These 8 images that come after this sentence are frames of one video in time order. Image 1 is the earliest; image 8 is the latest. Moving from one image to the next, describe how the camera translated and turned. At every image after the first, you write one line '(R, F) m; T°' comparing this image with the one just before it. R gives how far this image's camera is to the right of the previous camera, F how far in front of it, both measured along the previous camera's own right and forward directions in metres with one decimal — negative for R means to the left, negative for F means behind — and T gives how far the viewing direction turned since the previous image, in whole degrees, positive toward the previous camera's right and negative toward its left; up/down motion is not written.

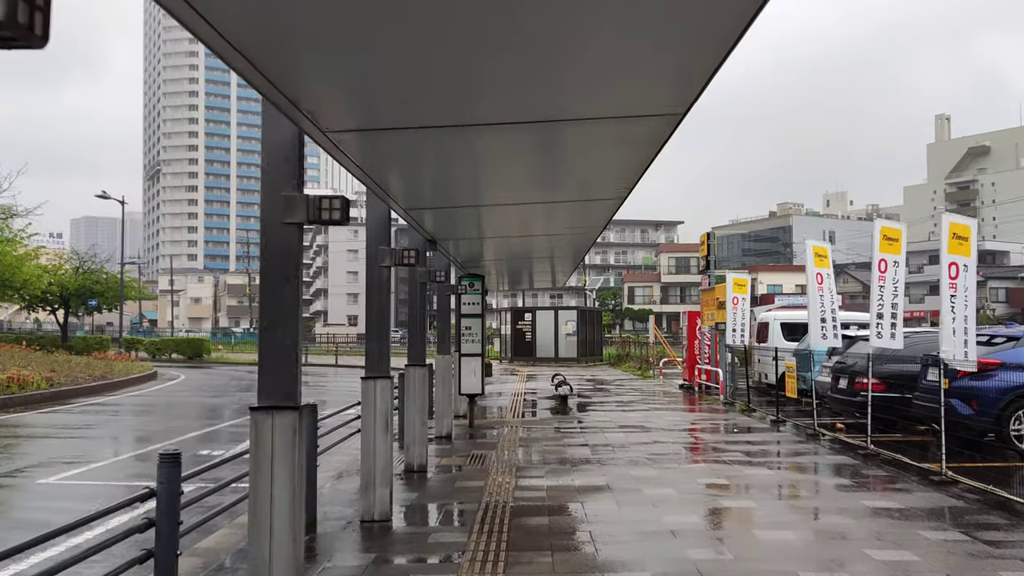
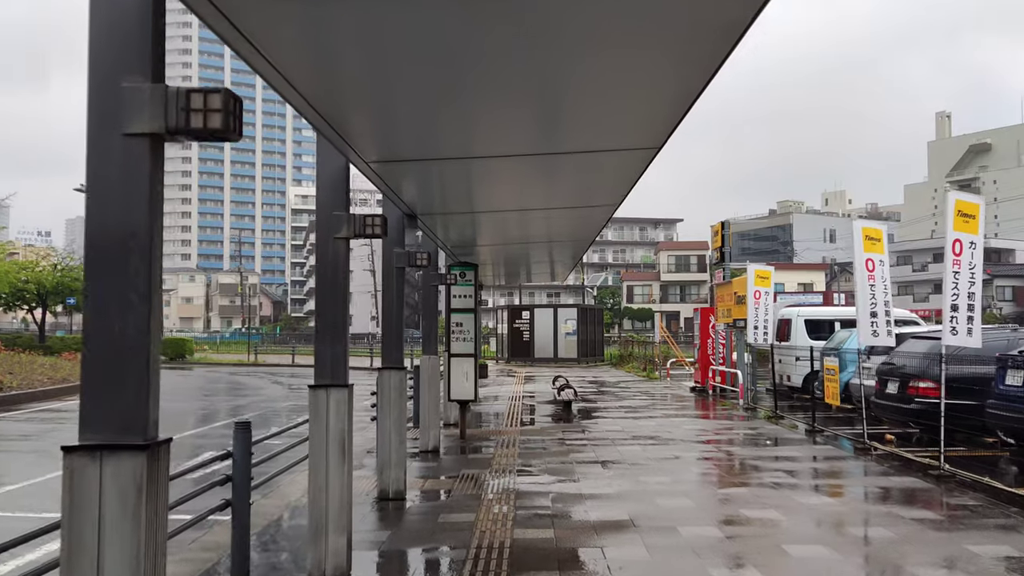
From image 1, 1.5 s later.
(0.0, +1.7) m; 0°
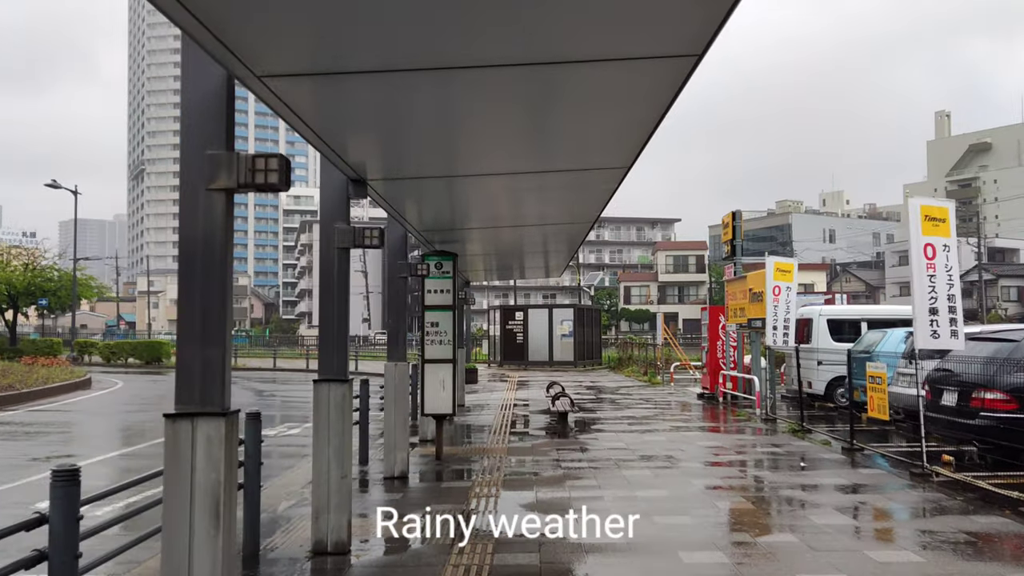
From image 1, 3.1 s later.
(+0.1, +1.7) m; 0°
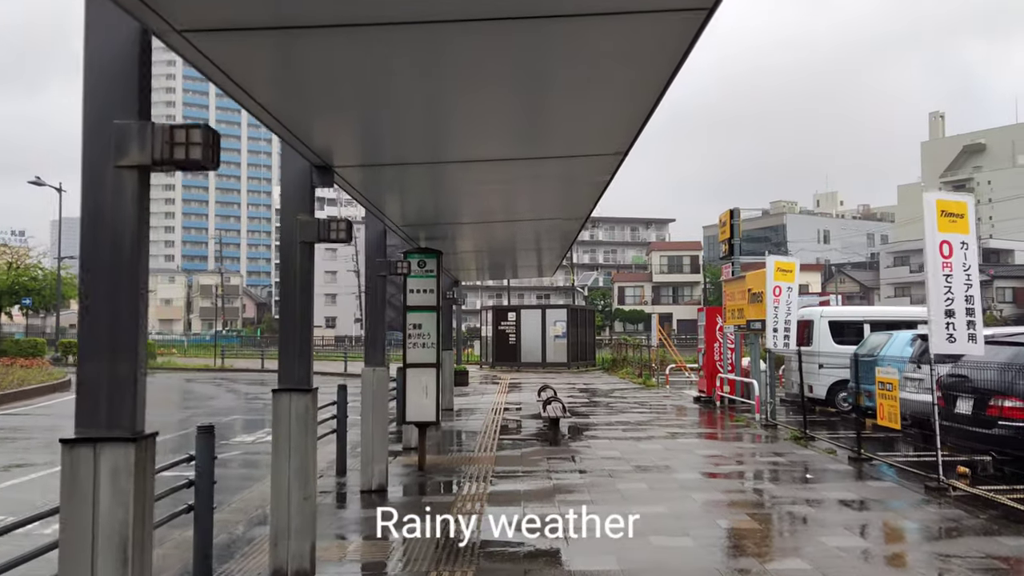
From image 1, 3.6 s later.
(+0.1, +0.6) m; 0°
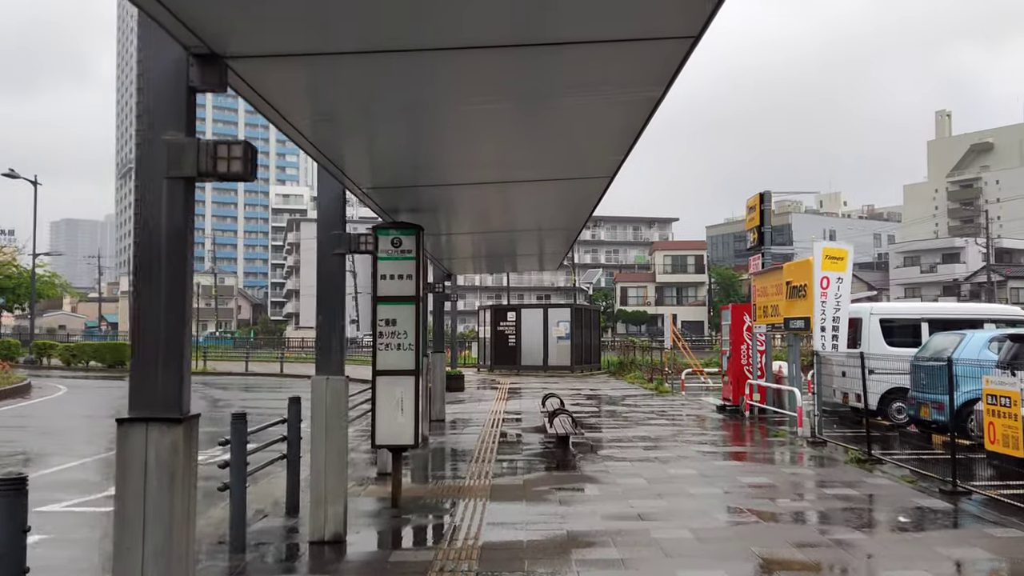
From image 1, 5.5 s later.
(0.0, +1.9) m; 0°
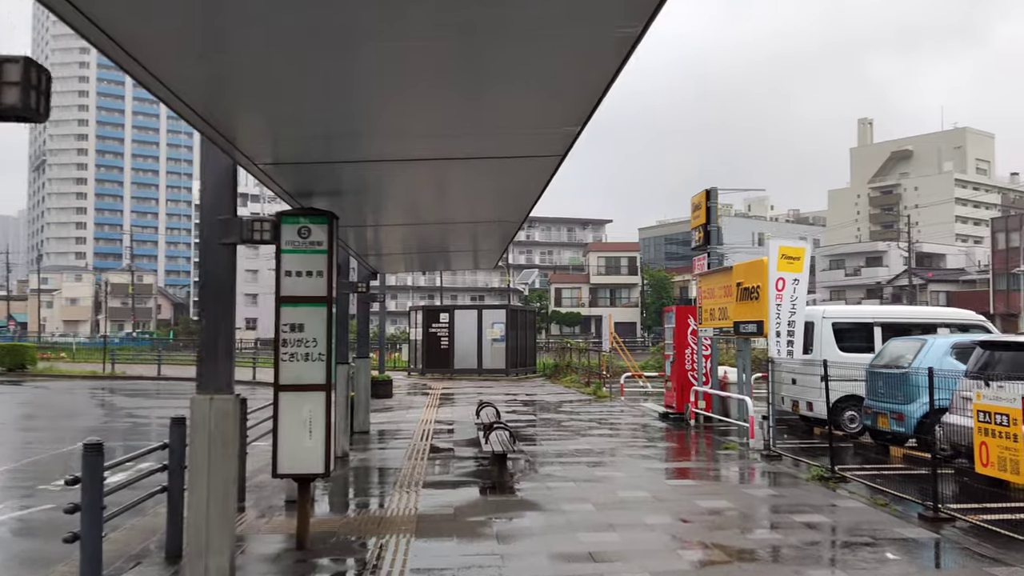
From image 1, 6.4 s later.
(0.0, +1.0) m; +5°
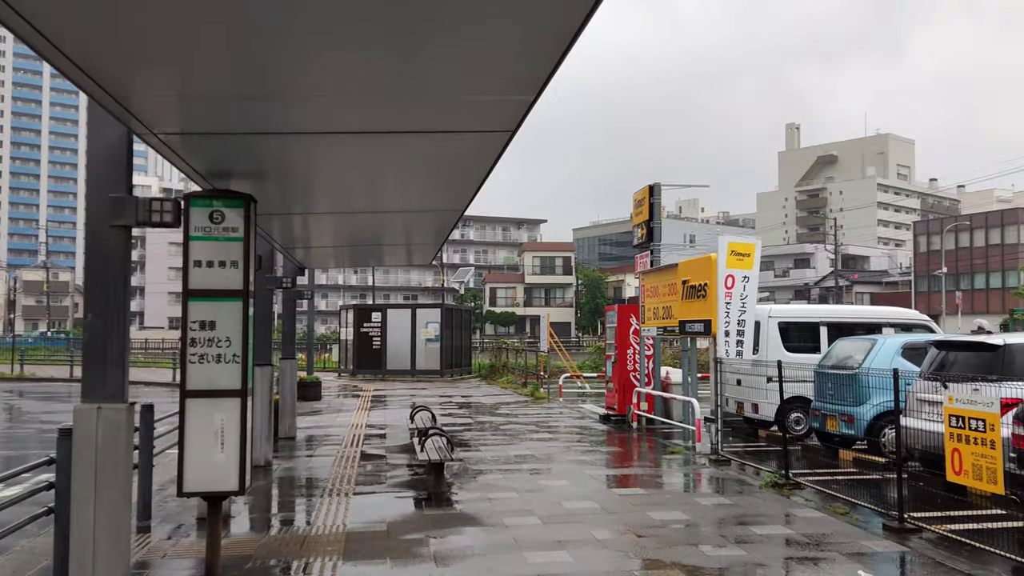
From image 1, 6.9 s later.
(0.0, +0.6) m; +5°
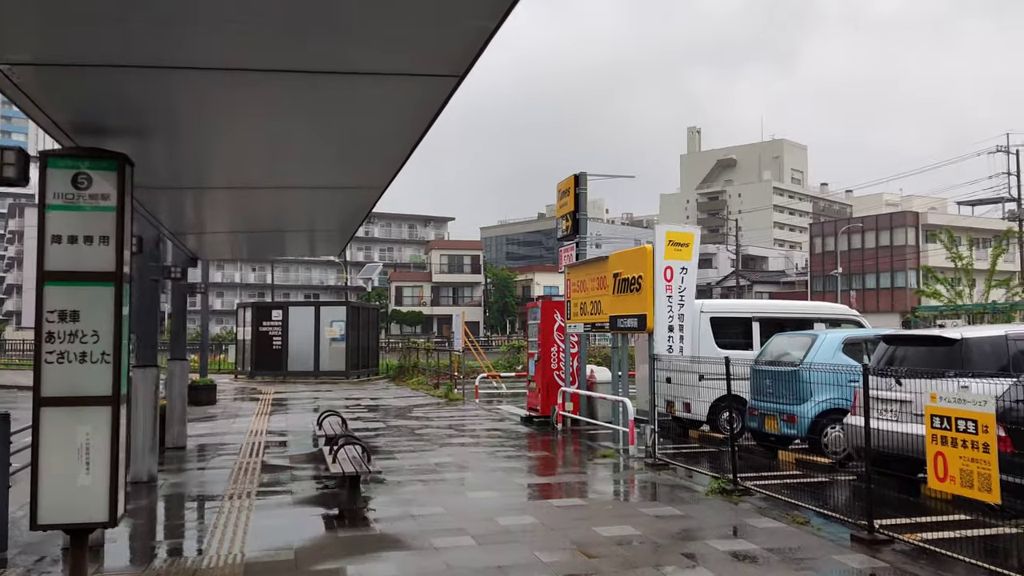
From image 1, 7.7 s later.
(-0.2, +0.8) m; +7°
